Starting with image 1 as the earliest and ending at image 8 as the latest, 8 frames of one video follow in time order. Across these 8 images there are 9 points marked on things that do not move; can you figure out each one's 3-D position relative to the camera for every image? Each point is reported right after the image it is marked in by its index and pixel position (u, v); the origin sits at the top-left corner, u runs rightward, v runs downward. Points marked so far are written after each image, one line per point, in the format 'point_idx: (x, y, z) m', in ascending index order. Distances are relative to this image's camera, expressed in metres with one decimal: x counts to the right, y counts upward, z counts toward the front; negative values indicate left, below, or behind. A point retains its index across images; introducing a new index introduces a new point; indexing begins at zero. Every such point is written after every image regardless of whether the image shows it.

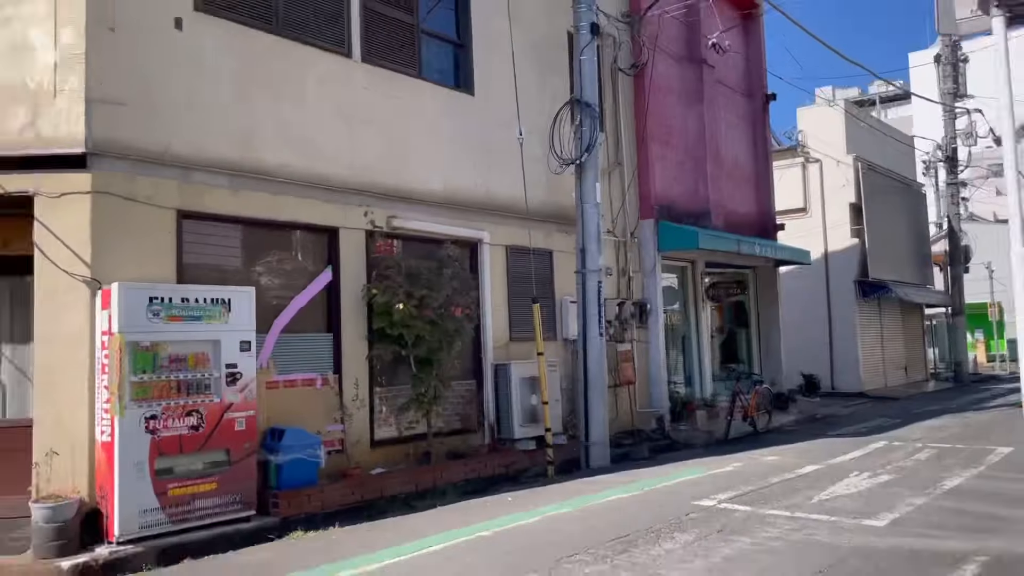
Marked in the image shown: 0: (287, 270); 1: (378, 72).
0: (-2.7, +0.2, +10.0) m
1: (-1.8, +2.9, +10.9) m
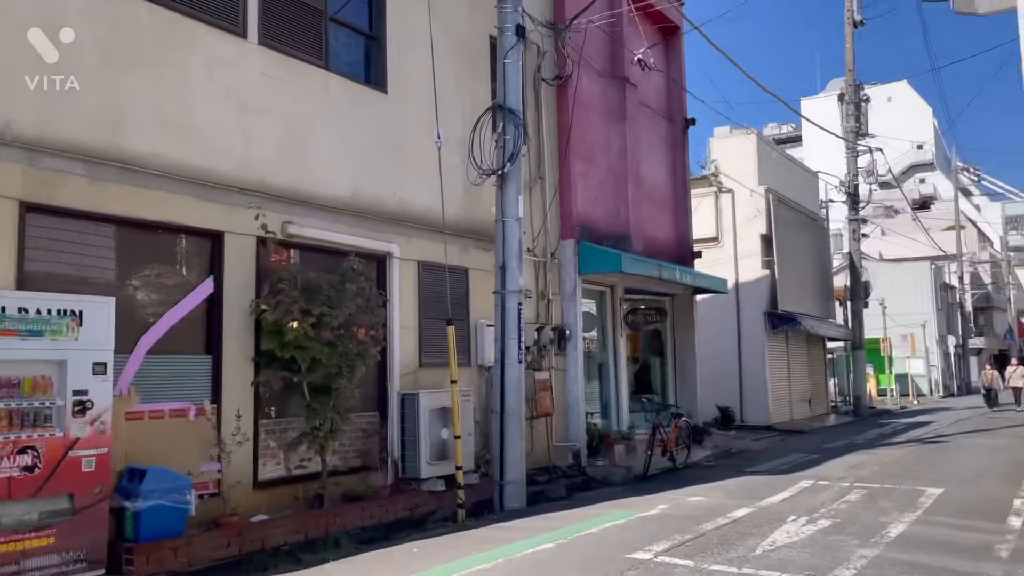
0: (-3.6, 0.0, +8.5) m
1: (-2.7, +2.7, +9.5) m
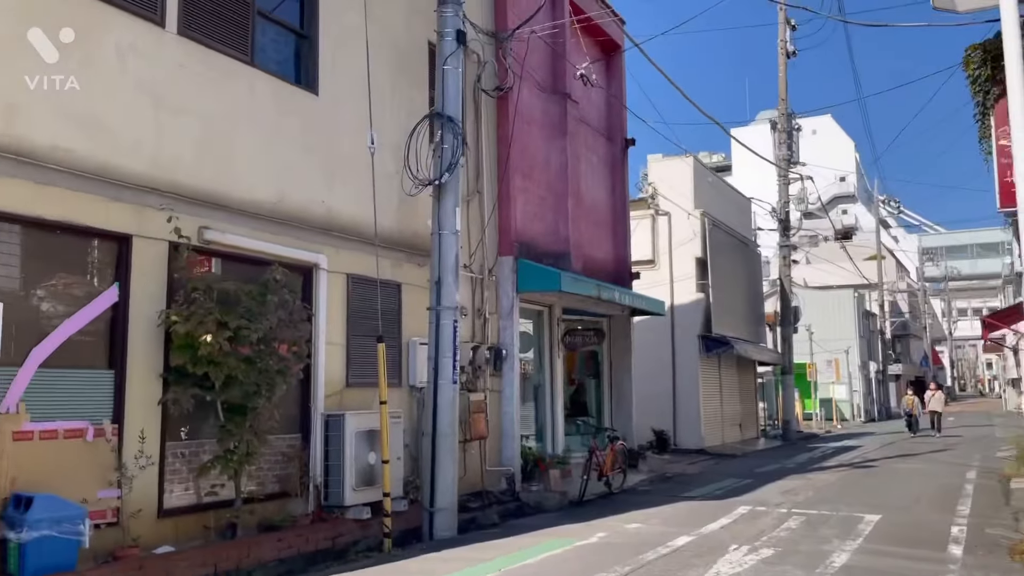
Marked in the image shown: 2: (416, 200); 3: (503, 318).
0: (-4.2, 0.0, +7.7) m
1: (-3.4, +2.6, +8.9) m
2: (-1.4, +1.3, +11.9) m
3: (-0.2, -0.5, +13.3) m
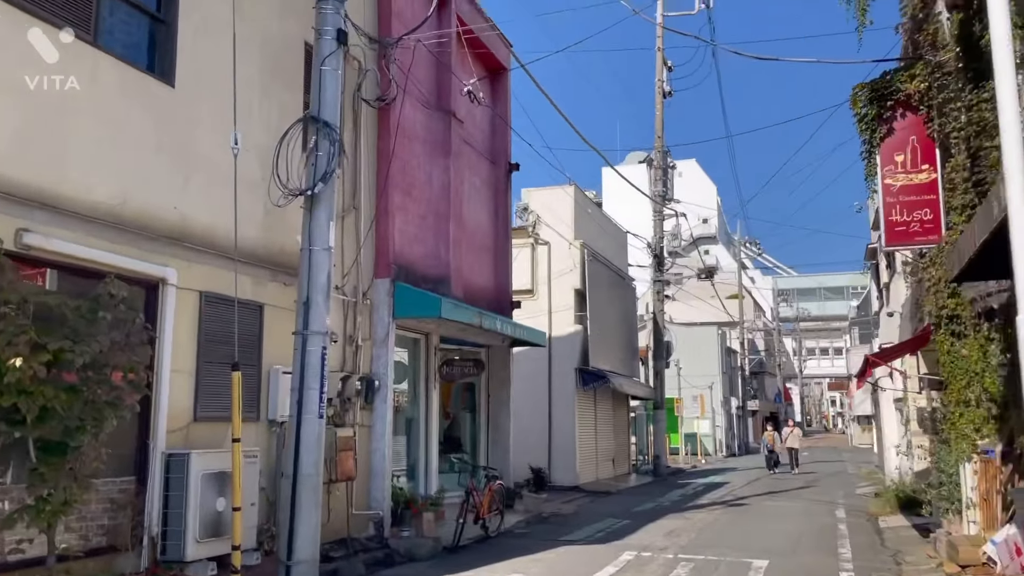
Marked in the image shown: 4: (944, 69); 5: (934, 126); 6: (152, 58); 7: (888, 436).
0: (-5.1, -0.1, +6.1) m
1: (-4.4, +2.4, +7.5) m
2: (-3.0, +1.0, +10.7) m
3: (-2.0, -0.9, +12.2) m
4: (+5.1, +2.6, +9.7) m
5: (+5.1, +2.0, +9.9) m
6: (-3.9, +2.5, +9.0) m
7: (+8.8, -3.5, +19.3) m
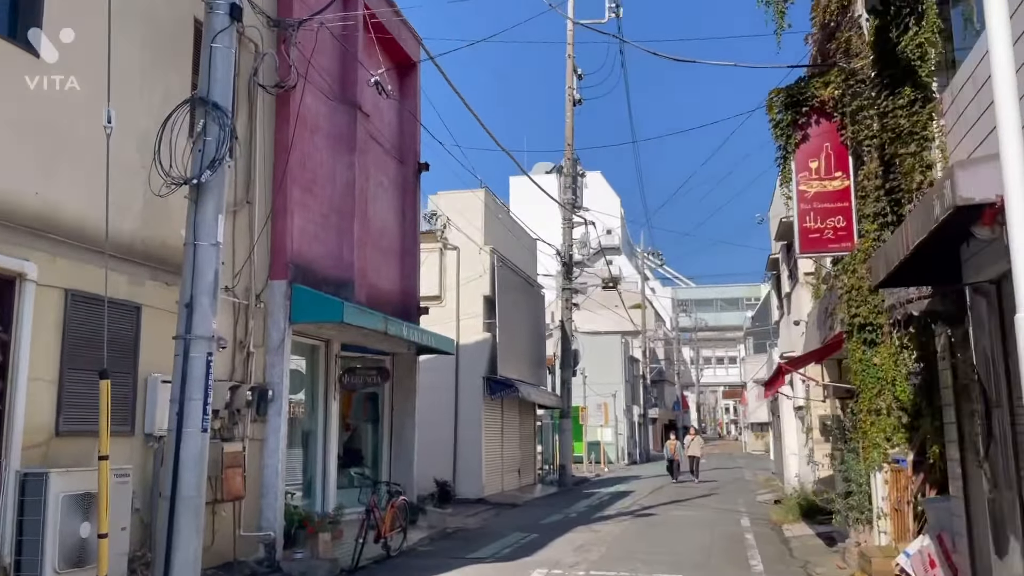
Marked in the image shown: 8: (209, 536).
0: (-5.7, 0.0, +4.9) m
1: (-5.1, +2.5, +6.4) m
2: (-4.1, +1.0, +9.7) m
3: (-3.3, -0.9, +11.3) m
4: (+4.1, +2.5, +9.6) m
5: (+4.0, +1.9, +9.9) m
6: (-4.8, +2.6, +7.9) m
7: (+6.5, -3.7, +19.6) m
8: (-3.7, -3.0, +9.9) m
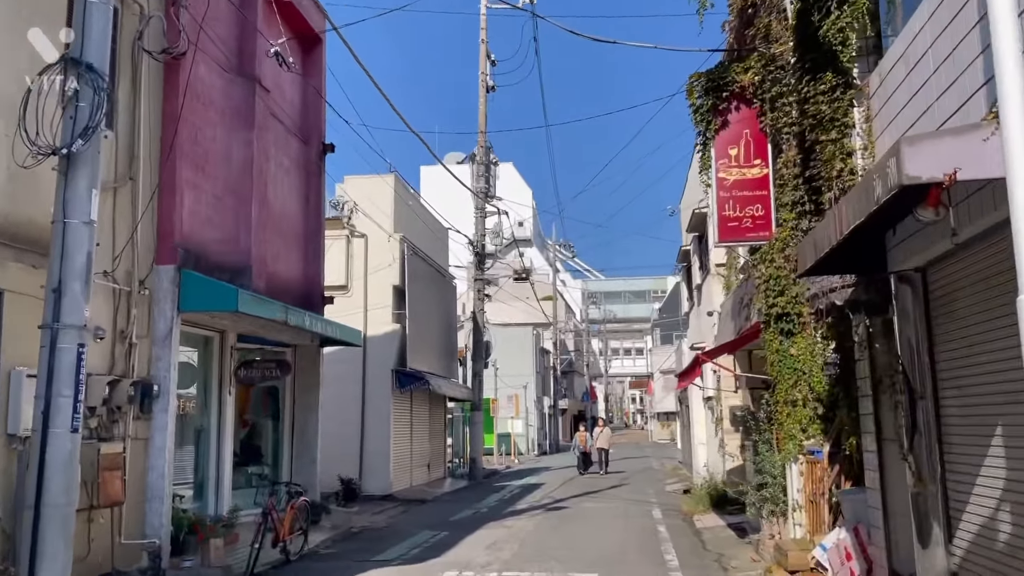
0: (-6.1, +0.1, +3.7) m
1: (-5.7, +2.6, +5.2) m
2: (-5.1, +1.2, +8.7) m
3: (-4.5, -0.7, +10.3) m
4: (+3.1, +2.6, +9.4) m
5: (+3.0, +2.0, +9.7) m
6: (-5.6, +2.7, +6.8) m
7: (+4.4, -3.5, +19.7) m
8: (-4.7, -2.8, +9.0) m
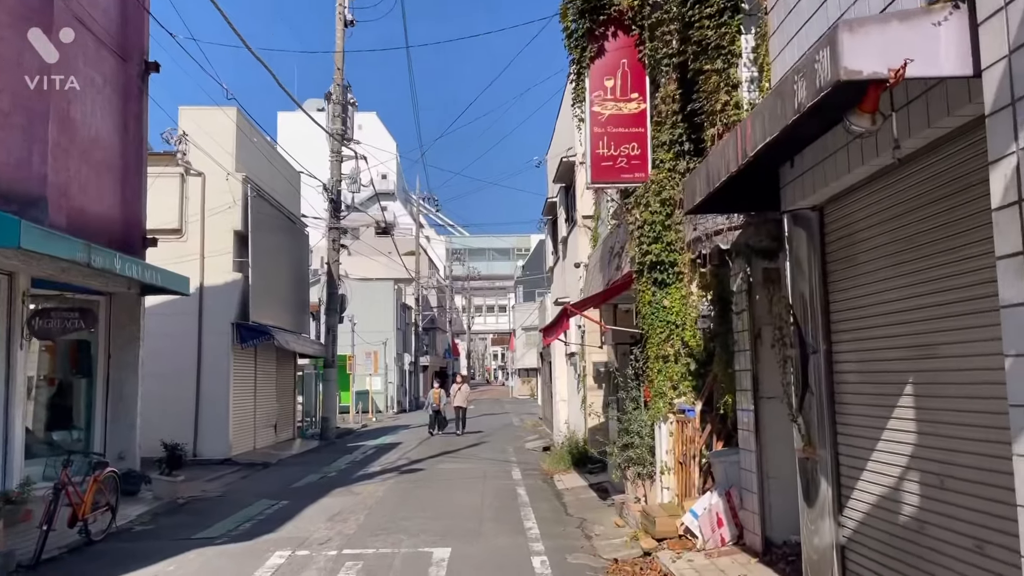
0: (-6.6, +0.5, +1.5) m
1: (-6.4, +3.1, +3.0) m
2: (-6.4, +1.8, +6.6) m
3: (-6.1, 0.0, +8.4) m
4: (+1.5, +3.1, +8.6) m
5: (+1.4, +2.6, +8.9) m
6: (-6.5, +3.3, +4.5) m
7: (+1.1, -2.4, +19.2) m
8: (-6.1, -2.2, +7.1) m
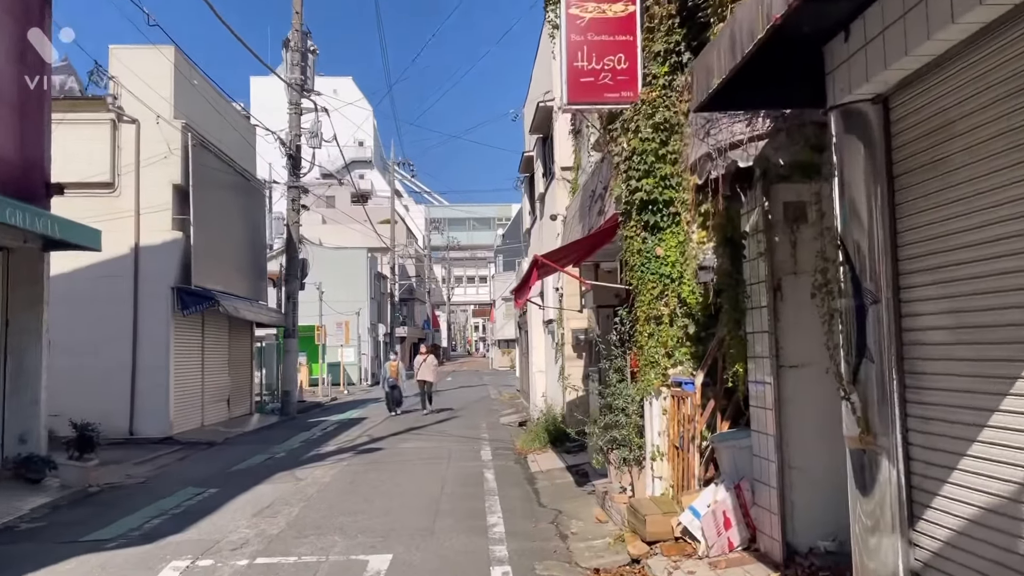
0: (-6.8, +0.7, -0.3) m
1: (-6.6, +3.4, +1.1) m
2: (-6.7, +2.2, +4.7) m
3: (-6.5, +0.5, +6.6) m
4: (+1.2, +3.6, +6.9) m
5: (+1.1, +3.0, +7.2) m
6: (-6.8, +3.6, +2.6) m
7: (+0.5, -1.6, +17.6) m
8: (-6.5, -1.8, +5.4) m
